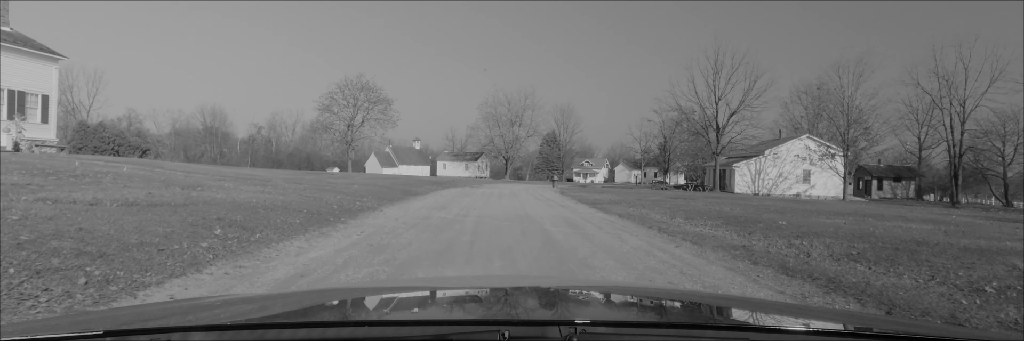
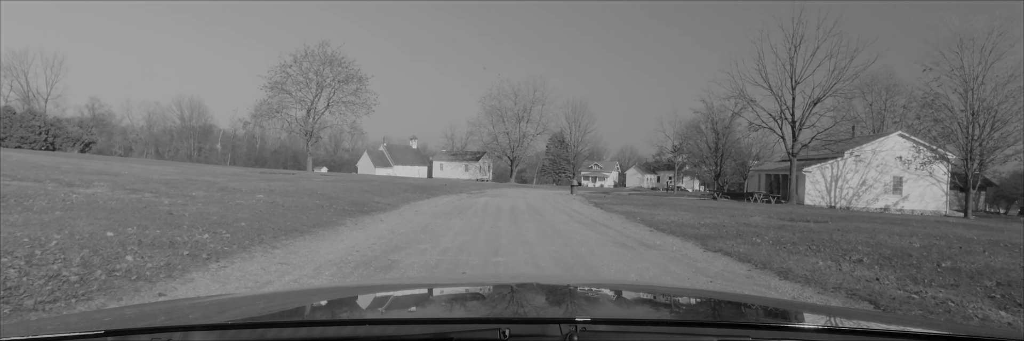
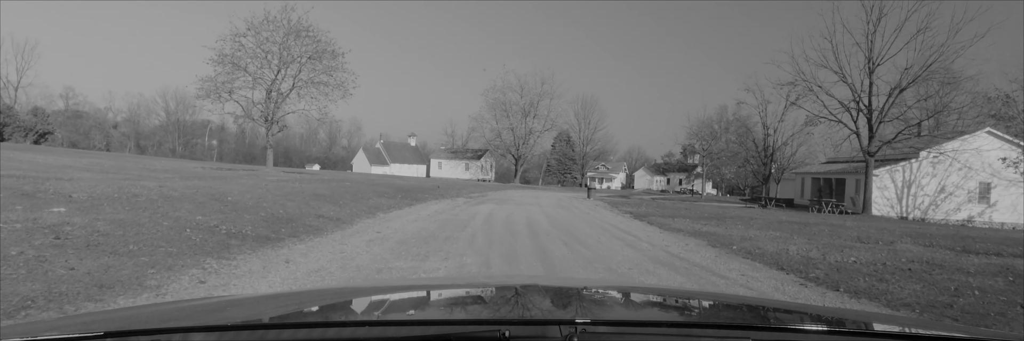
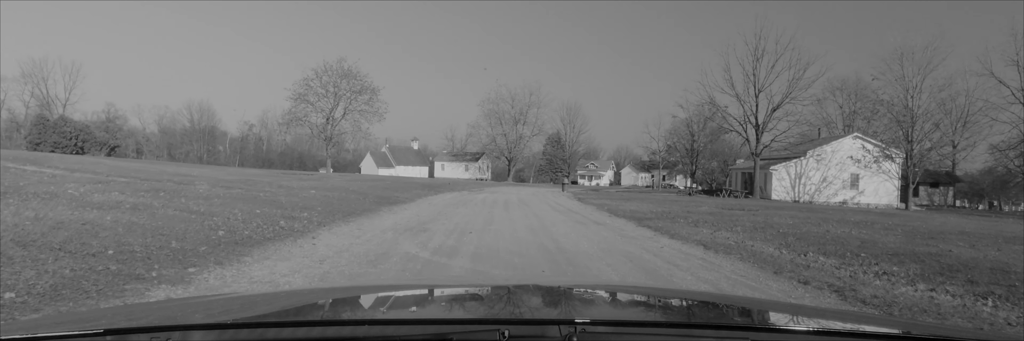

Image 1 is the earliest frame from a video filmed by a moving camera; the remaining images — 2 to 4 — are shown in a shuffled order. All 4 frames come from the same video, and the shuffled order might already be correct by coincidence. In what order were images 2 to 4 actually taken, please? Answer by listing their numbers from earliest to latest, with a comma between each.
4, 2, 3
